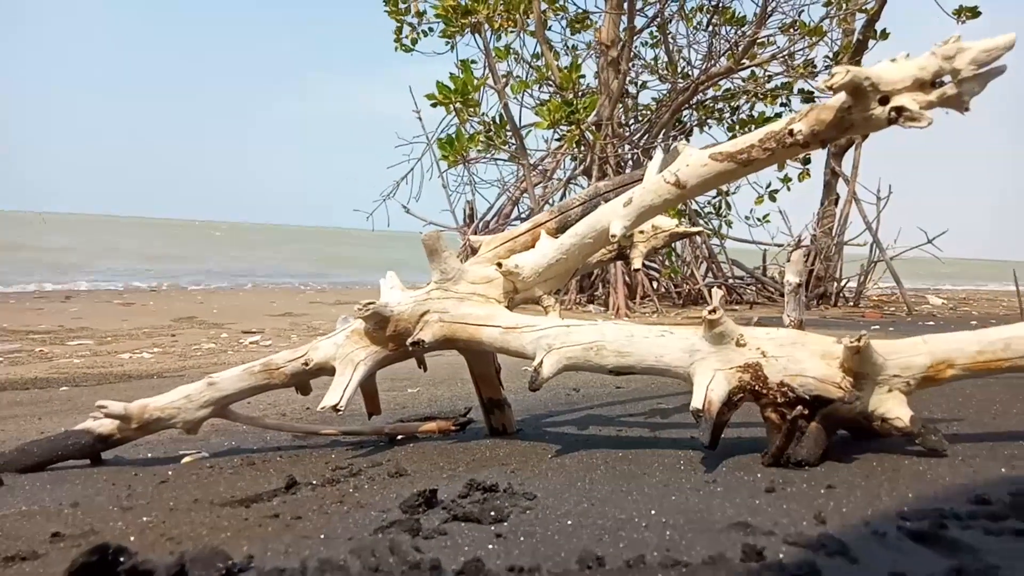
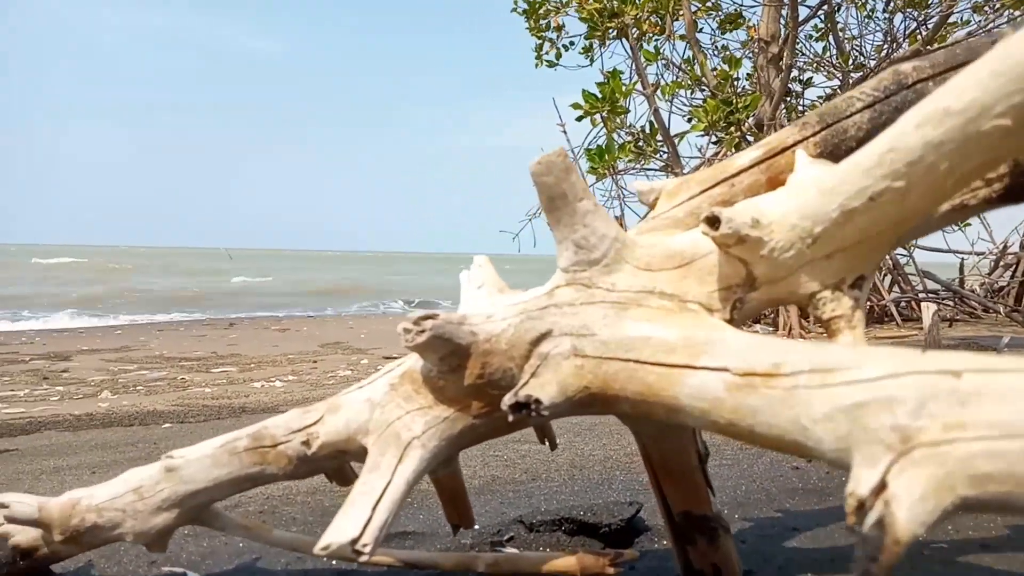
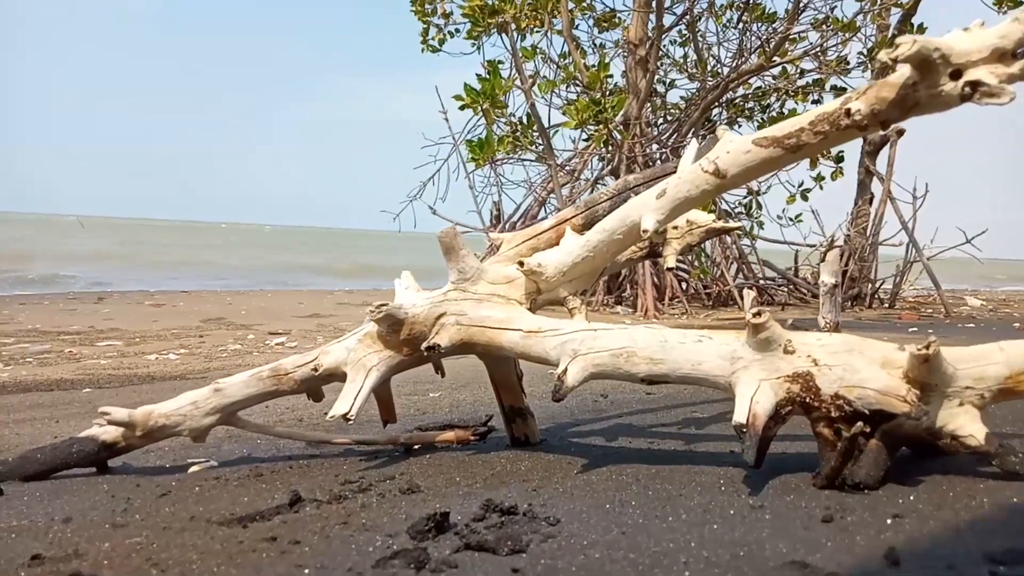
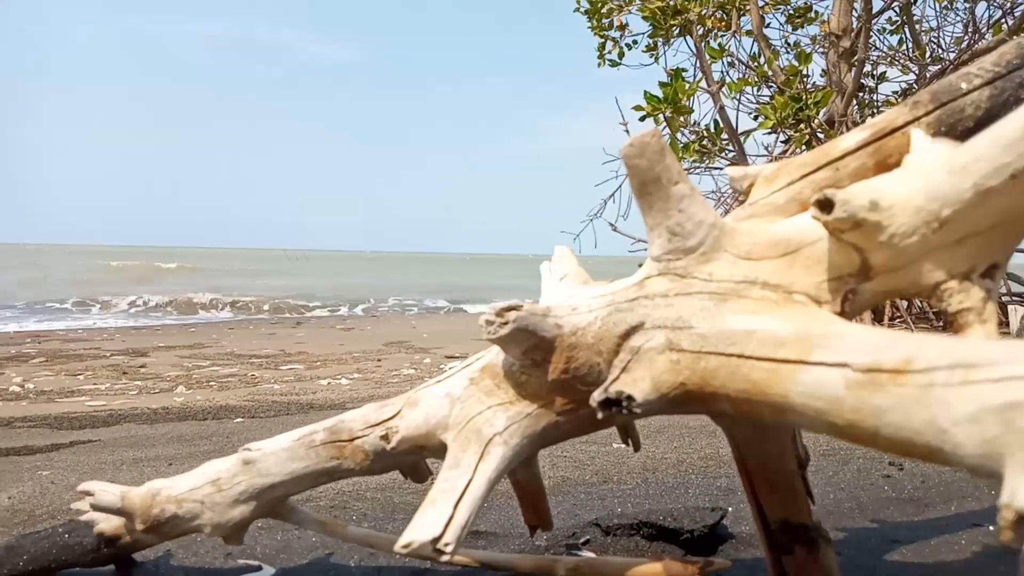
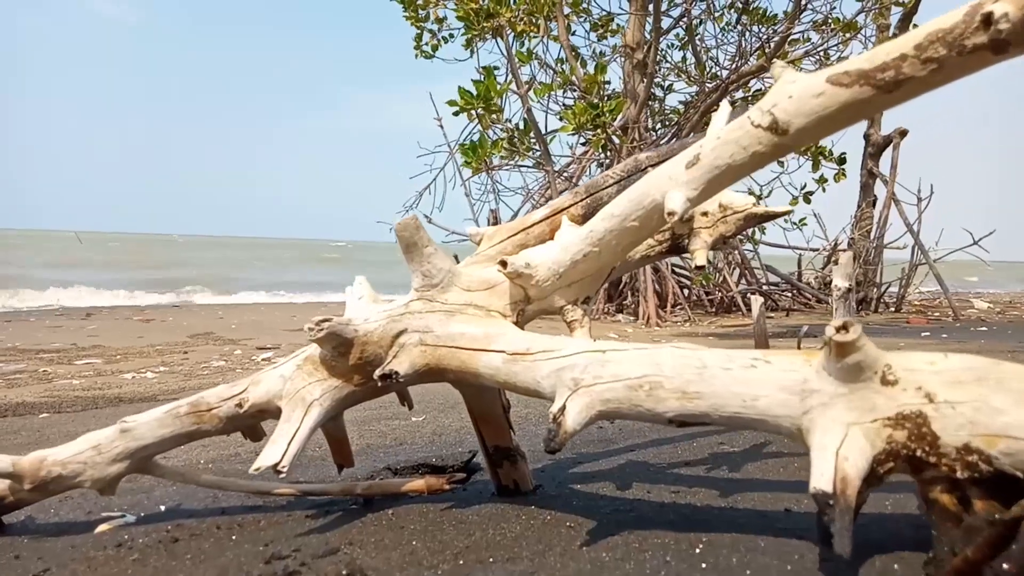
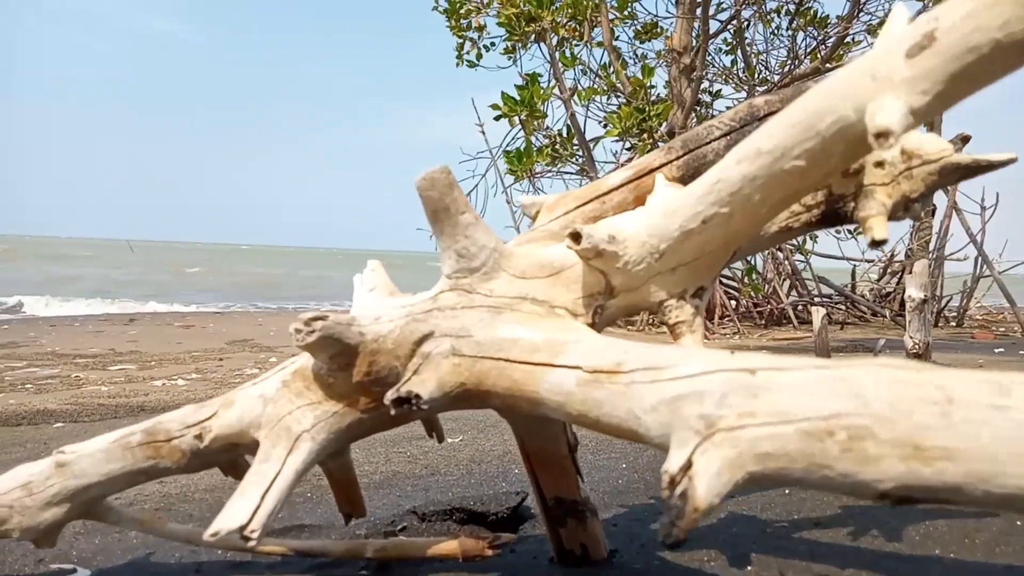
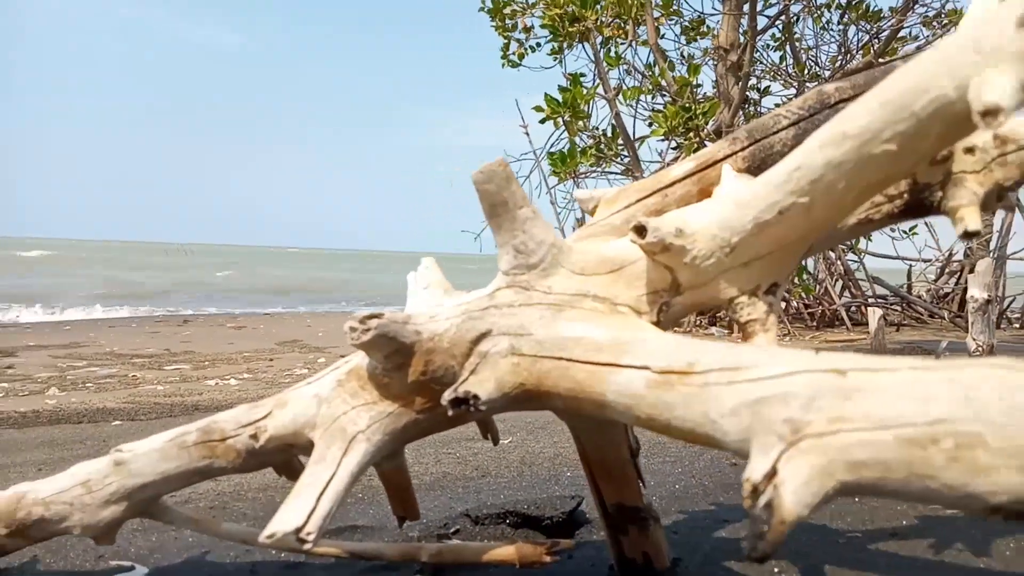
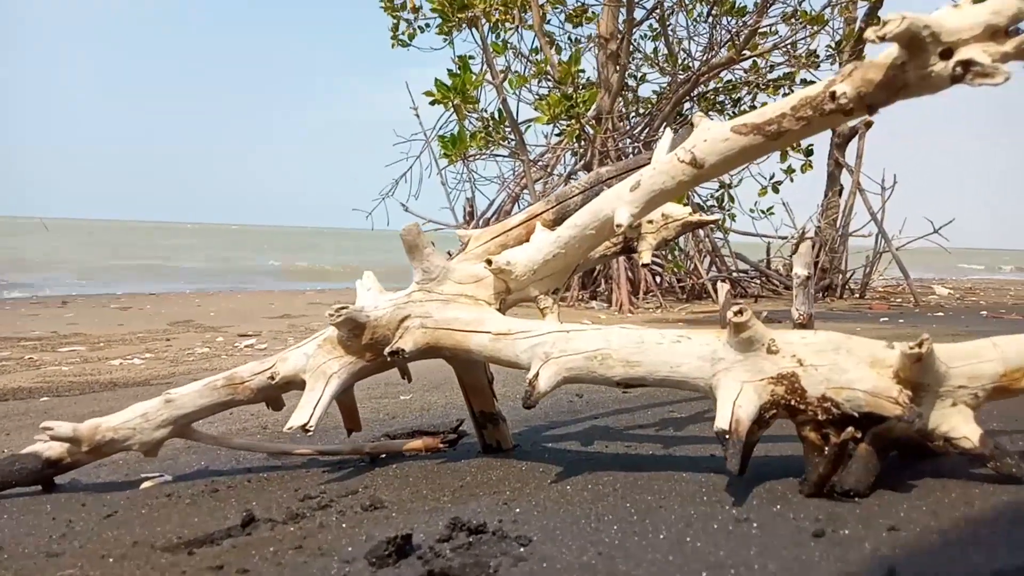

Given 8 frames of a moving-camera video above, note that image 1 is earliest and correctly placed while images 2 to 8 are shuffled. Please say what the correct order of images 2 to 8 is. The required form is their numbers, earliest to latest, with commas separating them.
3, 8, 5, 6, 7, 2, 4
